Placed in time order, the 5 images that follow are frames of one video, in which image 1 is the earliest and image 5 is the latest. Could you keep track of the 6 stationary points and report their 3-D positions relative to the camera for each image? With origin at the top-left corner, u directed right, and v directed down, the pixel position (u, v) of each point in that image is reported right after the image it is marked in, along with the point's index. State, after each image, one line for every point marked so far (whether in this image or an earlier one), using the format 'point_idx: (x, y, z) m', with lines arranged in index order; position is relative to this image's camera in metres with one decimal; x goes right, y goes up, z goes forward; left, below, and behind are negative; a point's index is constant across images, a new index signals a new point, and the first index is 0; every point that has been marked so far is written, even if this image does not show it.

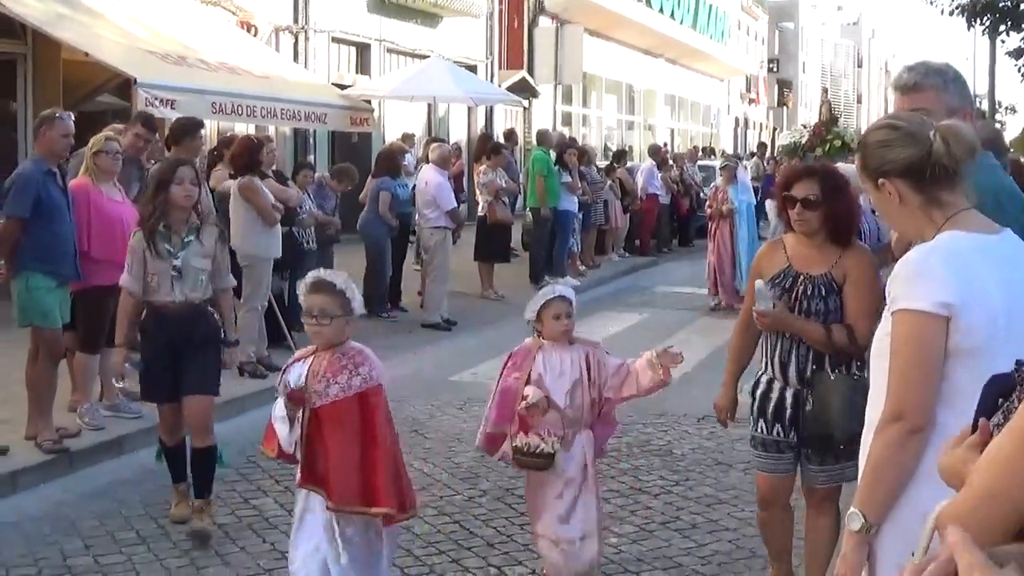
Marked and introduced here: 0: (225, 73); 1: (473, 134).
0: (-2.4, +1.8, +9.1) m
1: (-0.6, +2.5, +18.5) m
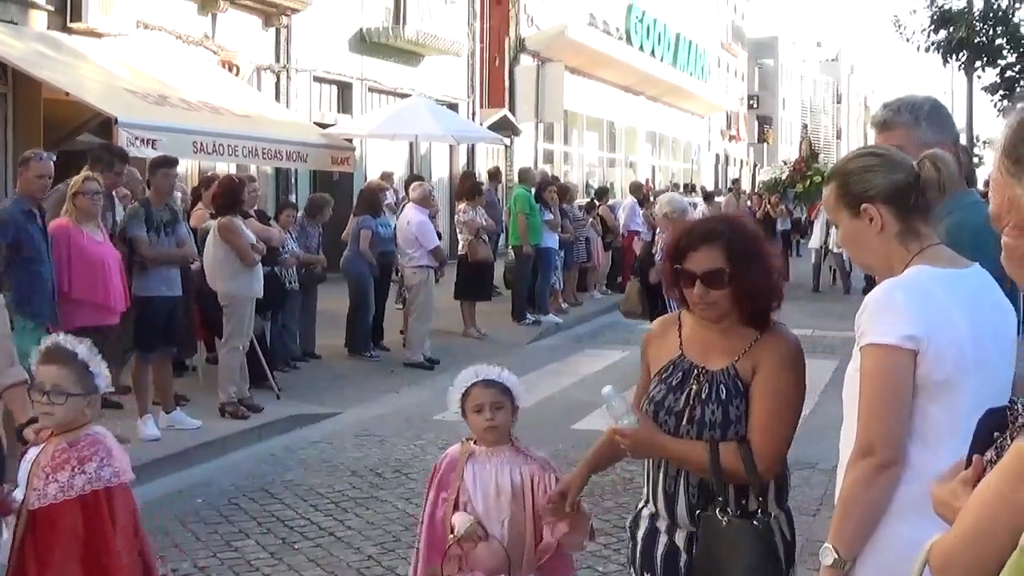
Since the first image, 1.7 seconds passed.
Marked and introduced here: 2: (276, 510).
0: (-2.5, +1.5, +9.1) m
1: (-0.9, +1.9, +18.5) m
2: (-1.5, -1.4, +6.7) m
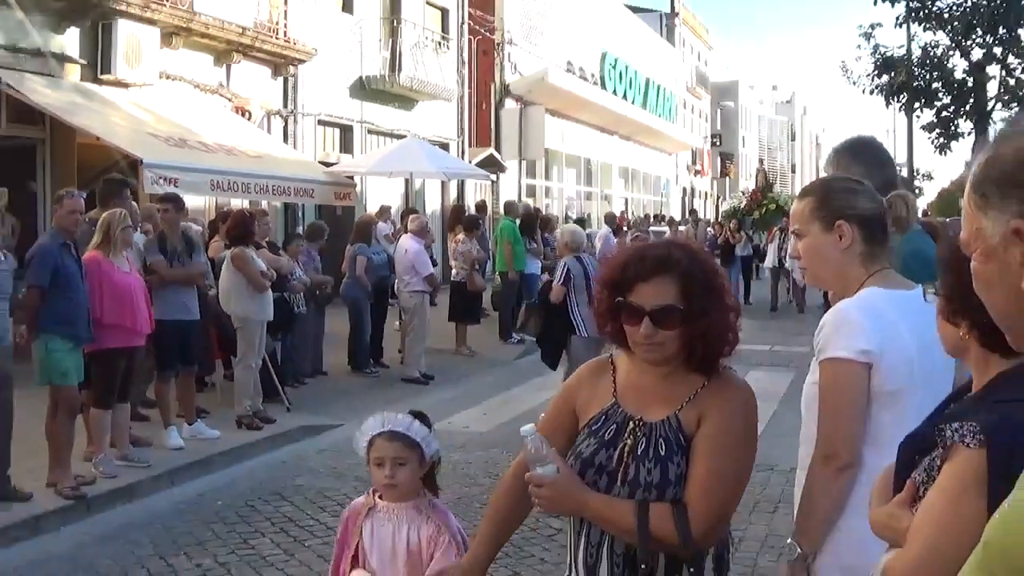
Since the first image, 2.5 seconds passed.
0: (-2.7, +1.2, +10.0) m
1: (-1.2, +1.5, +19.4) m
2: (-1.6, -1.6, +7.5) m
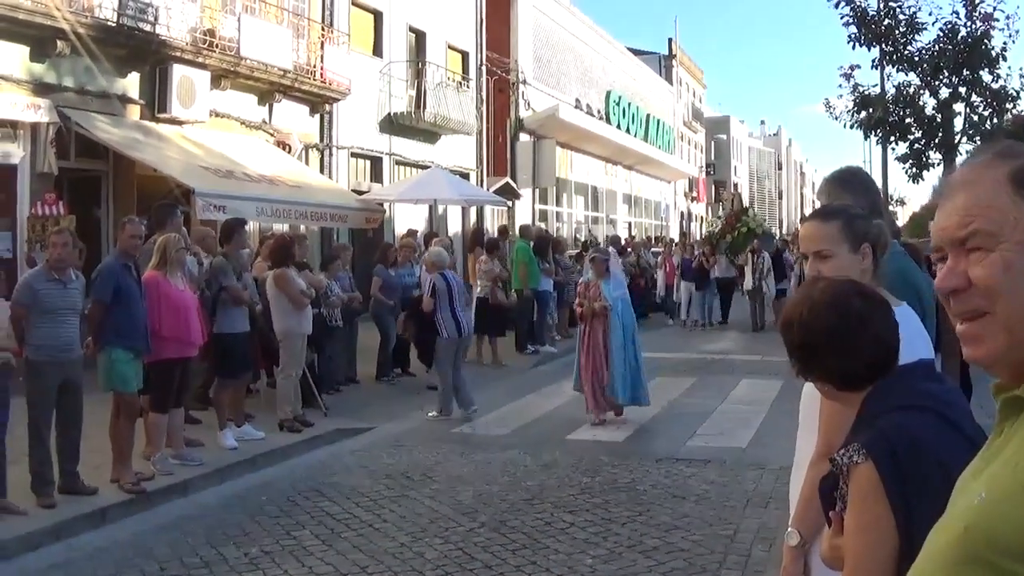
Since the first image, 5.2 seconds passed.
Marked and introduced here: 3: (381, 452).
0: (-2.5, +1.1, +11.1) m
1: (-1.1, +1.2, +20.5) m
2: (-1.4, -1.7, +8.5) m
3: (-1.2, -1.5, +10.0) m
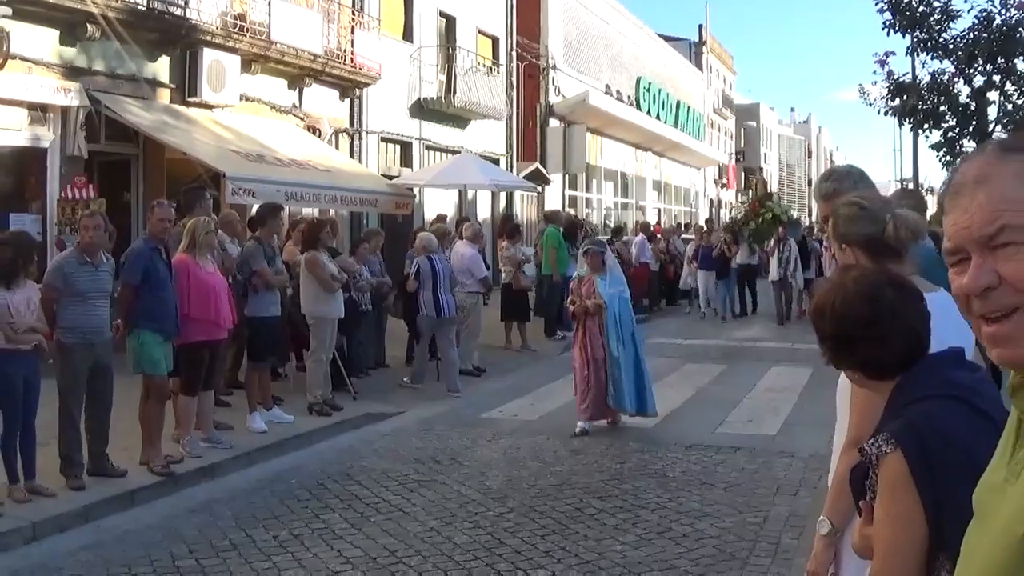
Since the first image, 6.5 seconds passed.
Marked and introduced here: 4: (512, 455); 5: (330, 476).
0: (-2.2, +1.2, +11.1) m
1: (-0.7, +1.4, +20.5) m
2: (-1.2, -1.5, +8.5) m
3: (-0.9, -1.4, +10.0) m
4: (0.0, -1.4, +9.5) m
5: (-1.4, -1.5, +8.9) m
